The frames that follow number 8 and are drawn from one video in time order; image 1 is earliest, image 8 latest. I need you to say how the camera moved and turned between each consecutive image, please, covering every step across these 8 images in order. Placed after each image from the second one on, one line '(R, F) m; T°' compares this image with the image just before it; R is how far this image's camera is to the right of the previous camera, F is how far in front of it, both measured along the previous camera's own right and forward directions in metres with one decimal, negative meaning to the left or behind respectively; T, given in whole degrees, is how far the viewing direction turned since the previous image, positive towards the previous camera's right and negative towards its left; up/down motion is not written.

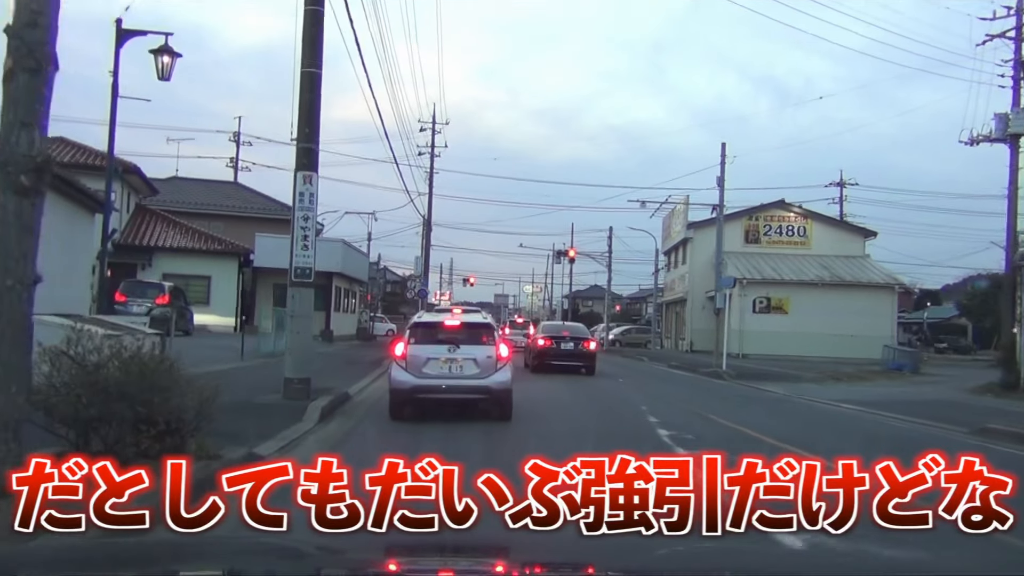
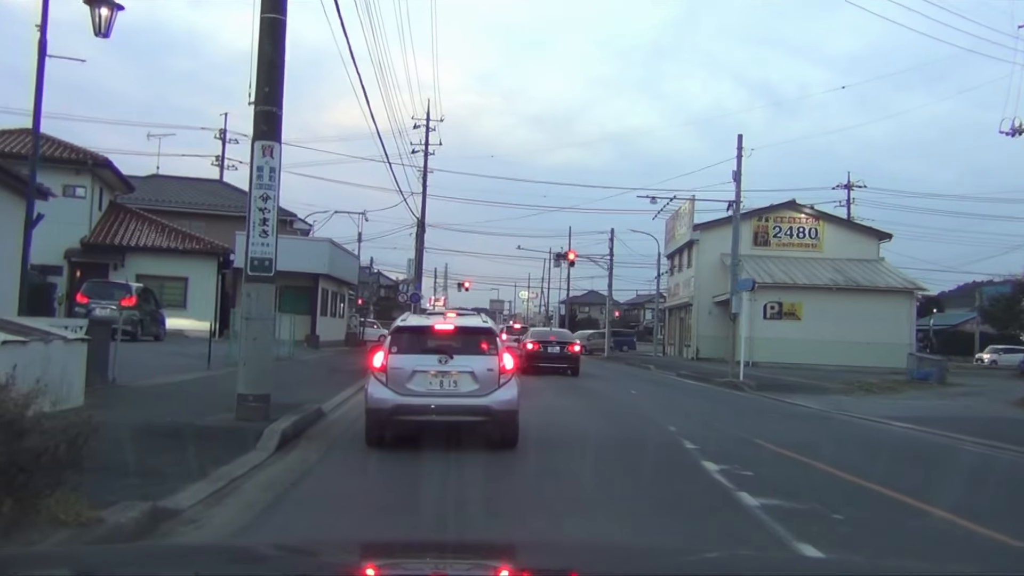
(-0.1, +1.9) m; 0°
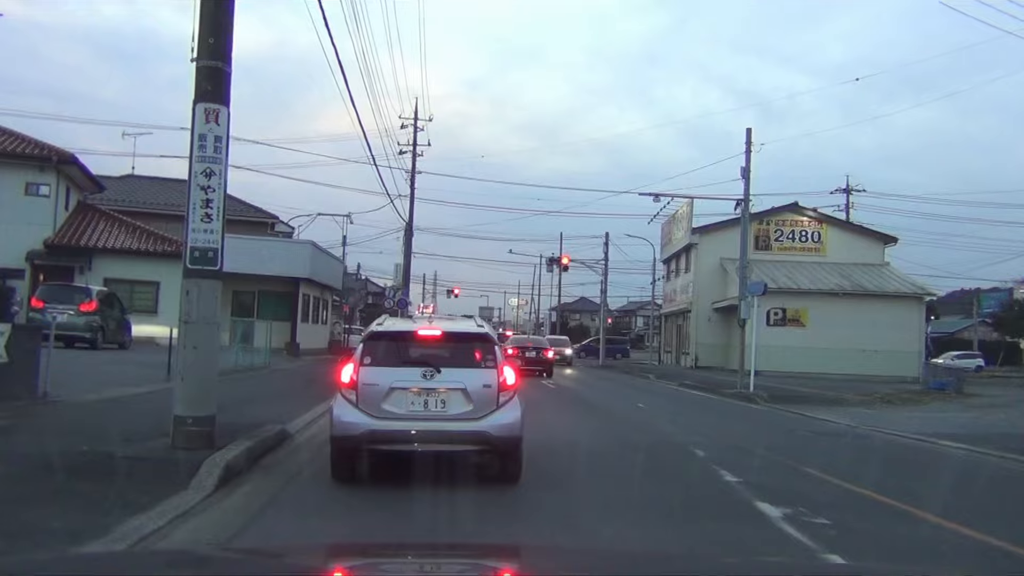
(-0.1, +1.6) m; +1°
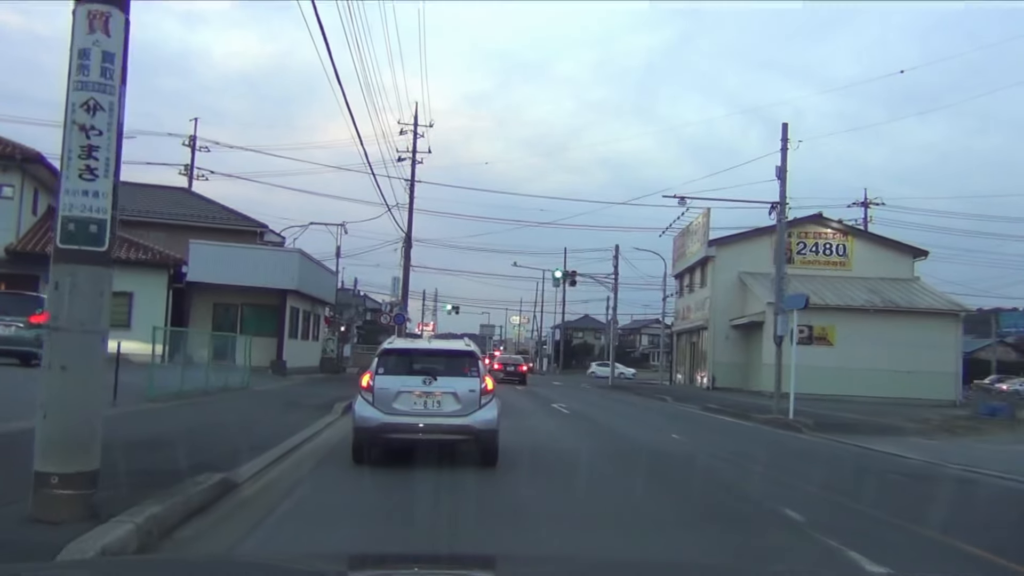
(-0.2, +2.3) m; 0°
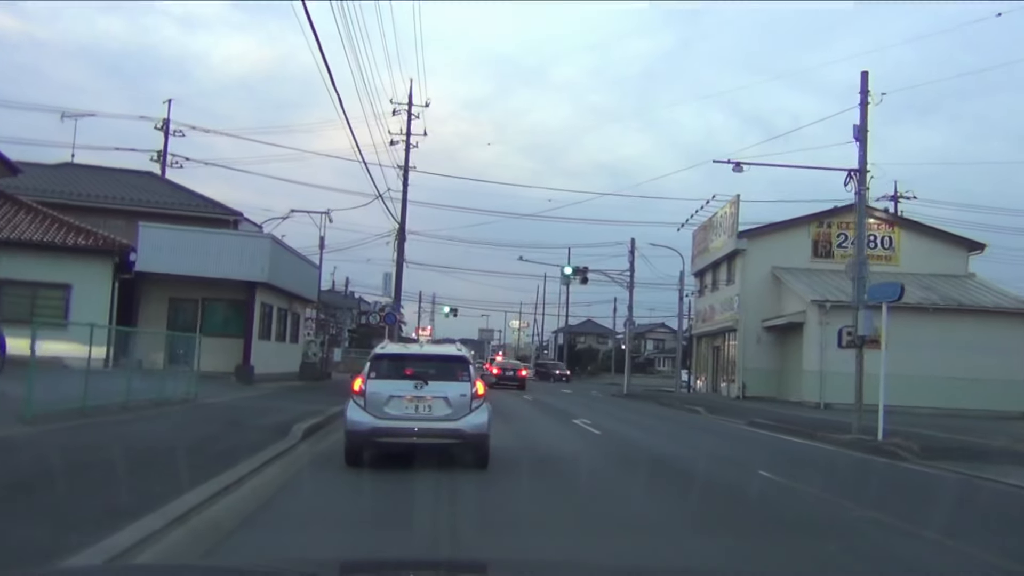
(-0.3, +3.8) m; 0°
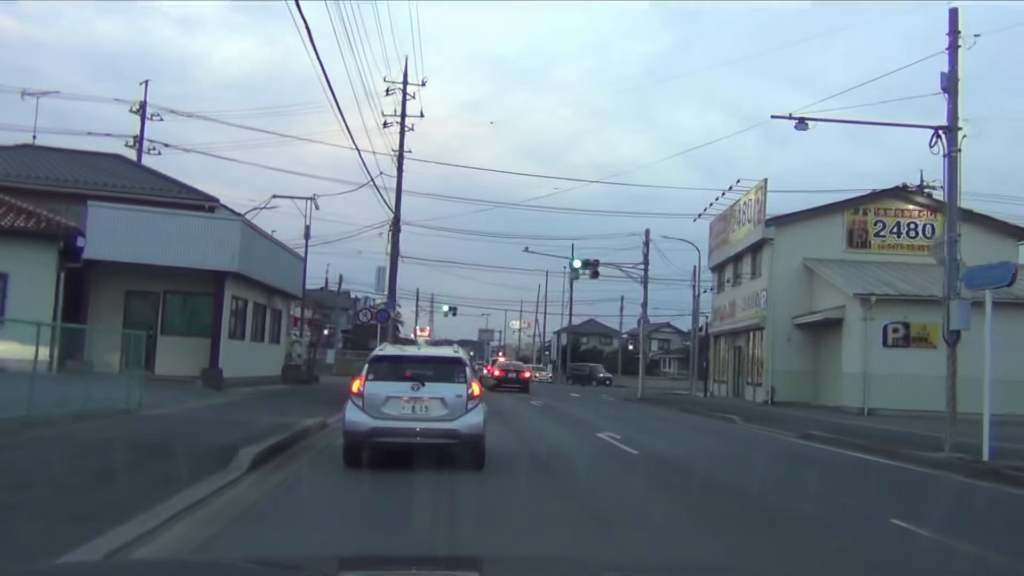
(-0.2, +2.8) m; 0°
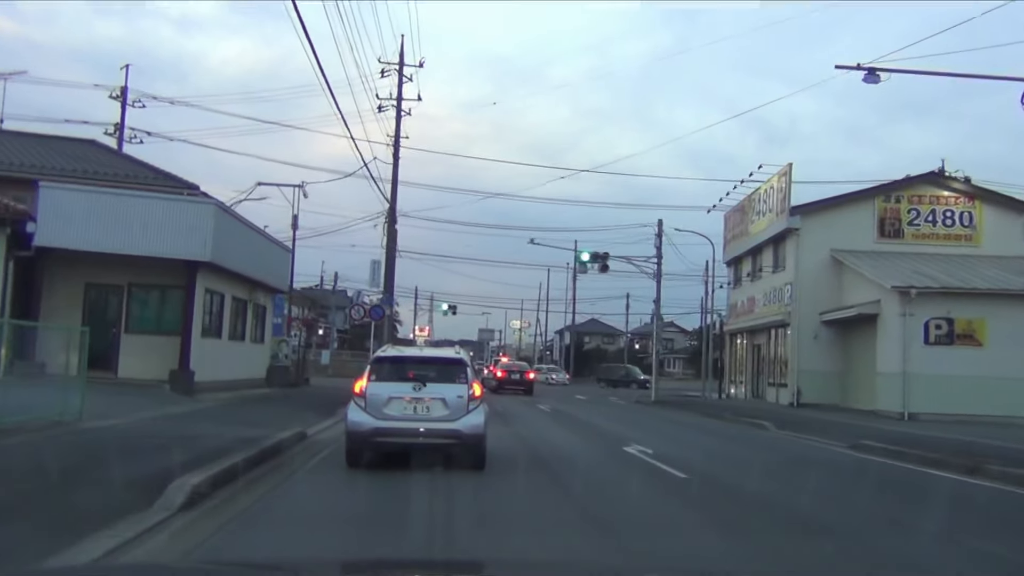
(-0.1, +2.1) m; 0°
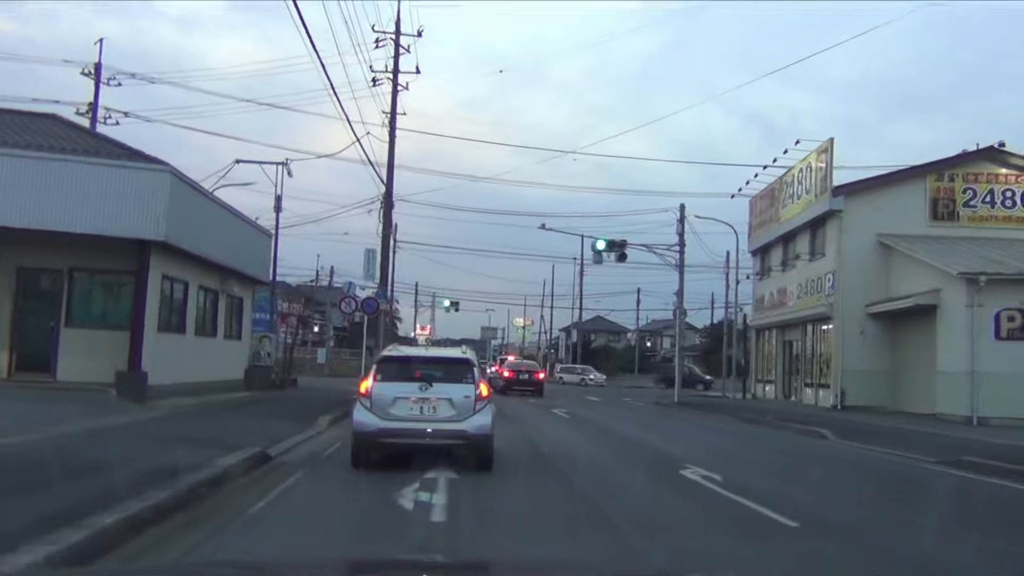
(-0.2, +2.7) m; 0°
